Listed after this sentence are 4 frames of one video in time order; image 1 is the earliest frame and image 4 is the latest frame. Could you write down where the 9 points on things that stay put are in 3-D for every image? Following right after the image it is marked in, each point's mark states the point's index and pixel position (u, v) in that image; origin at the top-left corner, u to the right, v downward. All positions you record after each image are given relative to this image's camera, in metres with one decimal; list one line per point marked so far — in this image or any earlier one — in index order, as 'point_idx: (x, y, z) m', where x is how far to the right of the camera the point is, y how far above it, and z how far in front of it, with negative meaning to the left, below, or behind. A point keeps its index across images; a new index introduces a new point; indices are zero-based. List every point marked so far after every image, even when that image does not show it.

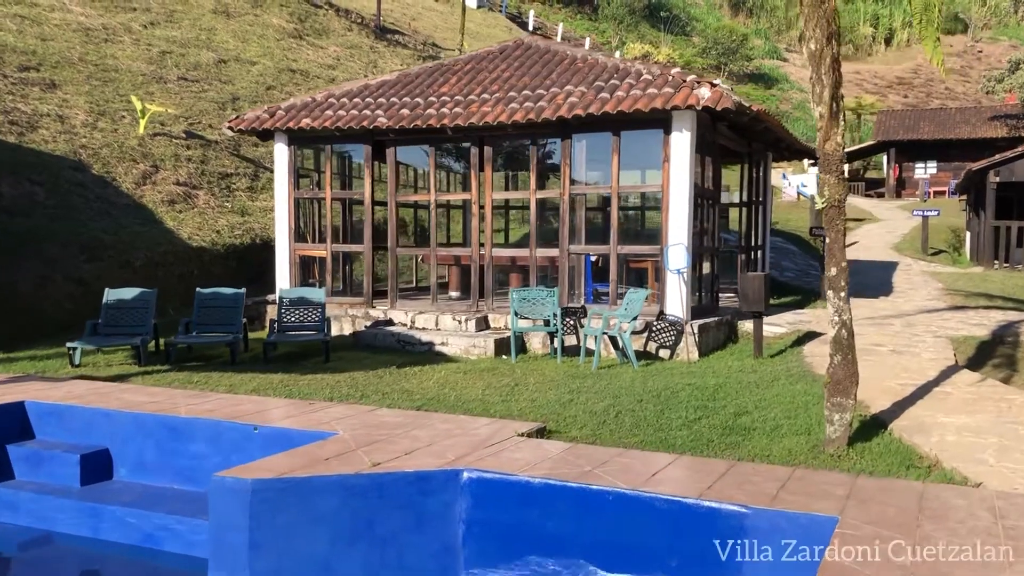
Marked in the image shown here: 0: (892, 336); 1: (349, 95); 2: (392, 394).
0: (+4.2, -0.5, +10.4) m
1: (-2.1, +2.5, +11.9) m
2: (-1.0, -0.8, +7.4) m
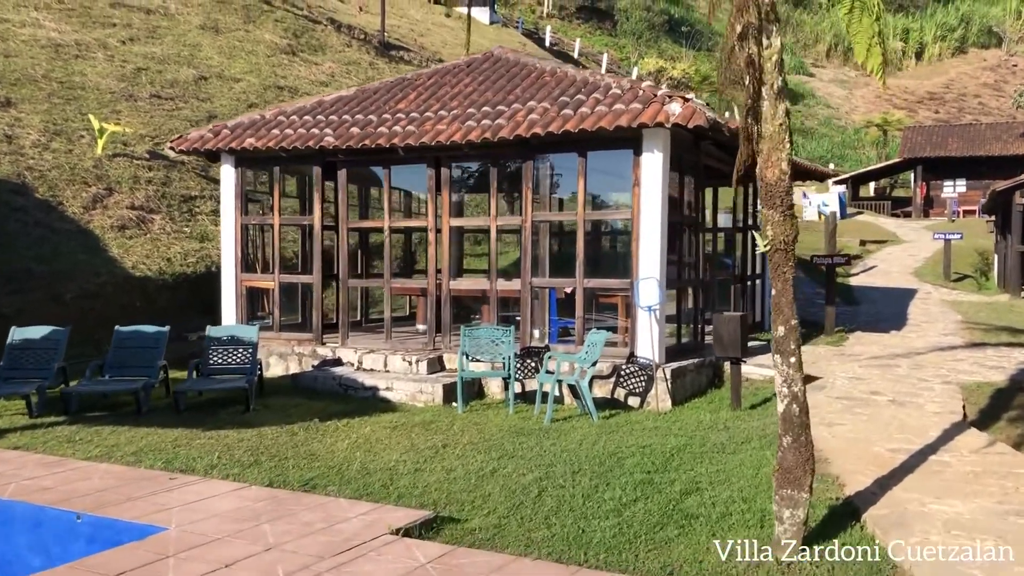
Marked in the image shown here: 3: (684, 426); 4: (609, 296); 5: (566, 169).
0: (+3.8, -0.9, +9.2) m
1: (-2.5, +2.1, +10.9) m
2: (-1.5, -1.2, +6.3) m
3: (+1.4, -1.1, +7.6) m
4: (+1.0, -0.1, +9.2) m
5: (+0.5, +1.2, +9.3) m
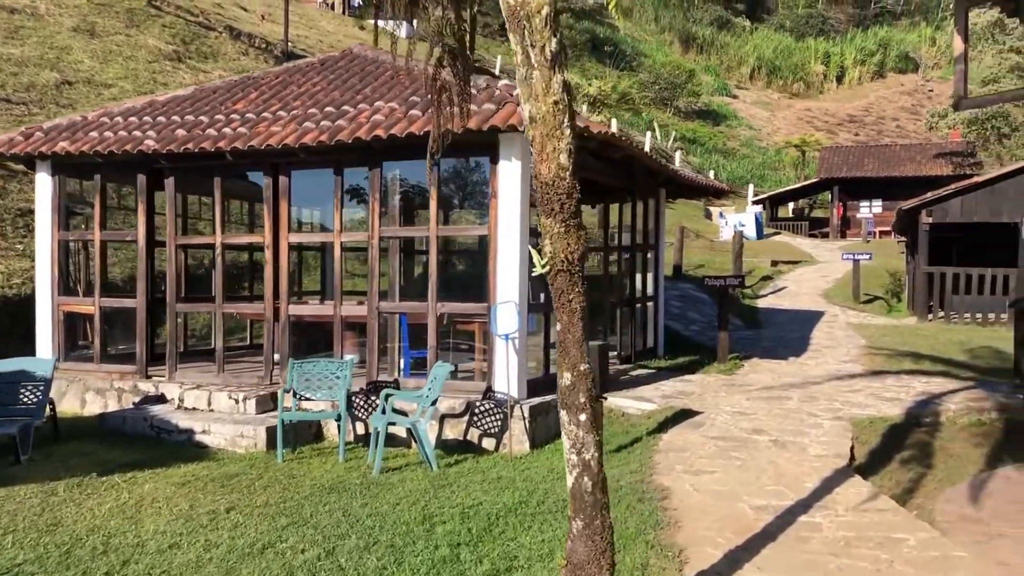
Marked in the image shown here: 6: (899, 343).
0: (+2.4, -1.2, +8.3) m
1: (-4.0, +1.8, +9.7) m
2: (-2.7, -1.3, +5.0) m
3: (+0.1, -1.3, +6.5) m
4: (-0.4, -0.3, +8.1) m
5: (-0.8, +1.0, +8.2) m
6: (+5.6, -0.8, +13.5) m
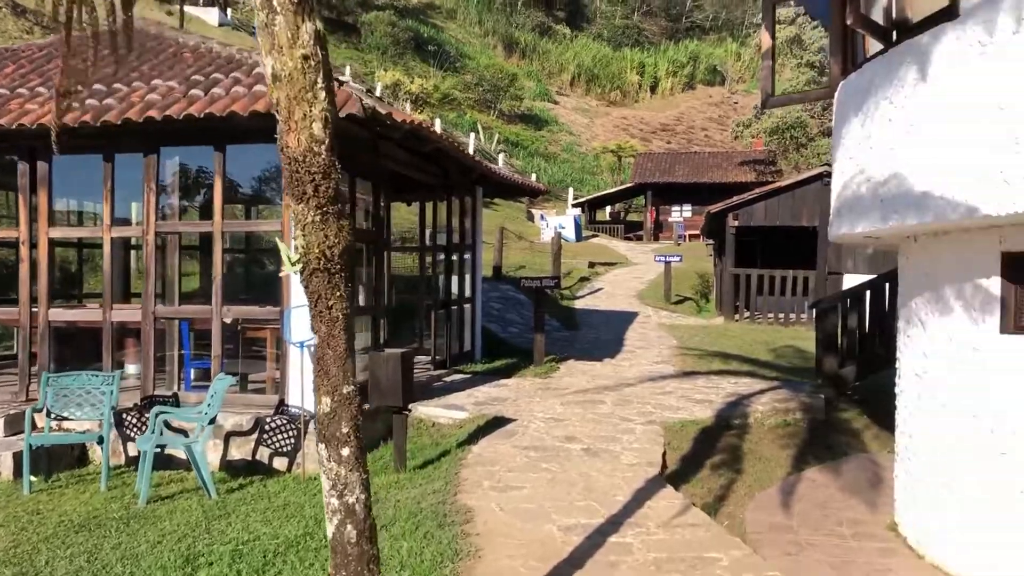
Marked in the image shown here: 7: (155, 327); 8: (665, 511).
0: (+0.7, -1.2, +8.0) m
1: (-5.8, +1.8, +8.2) m
2: (-3.7, -1.3, +3.9) m
3: (-1.2, -1.3, +5.8) m
4: (-2.0, -0.3, +7.3) m
5: (-2.5, +1.0, +7.3) m
6: (+2.9, -0.8, +13.7) m
7: (-2.9, -0.3, +7.5) m
8: (+0.9, -1.3, +5.4) m
